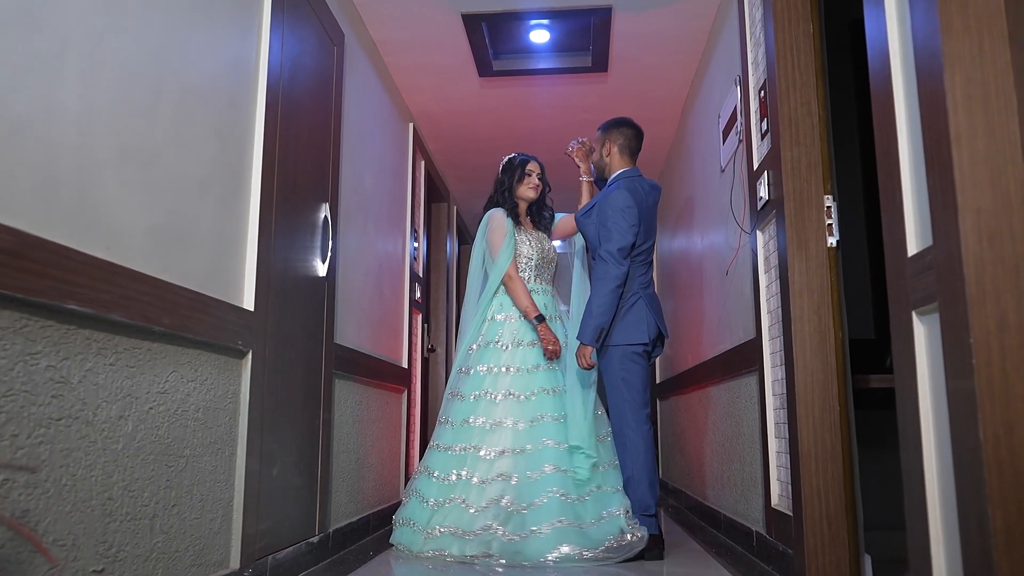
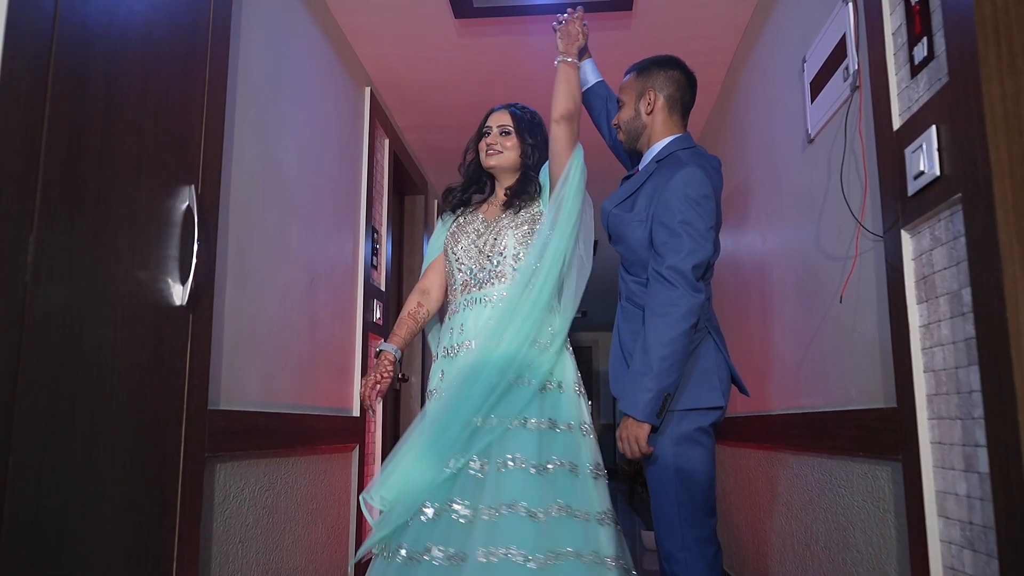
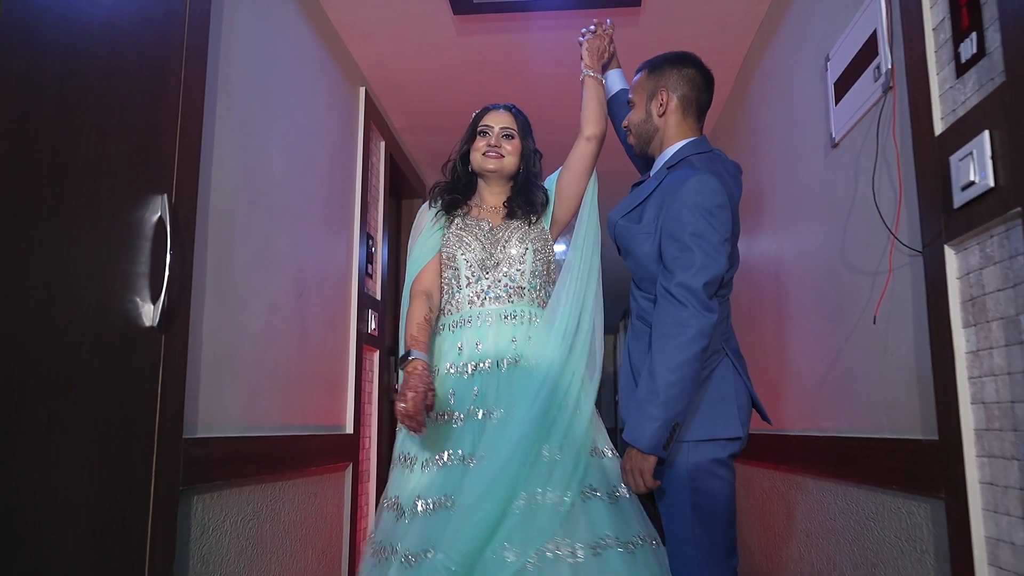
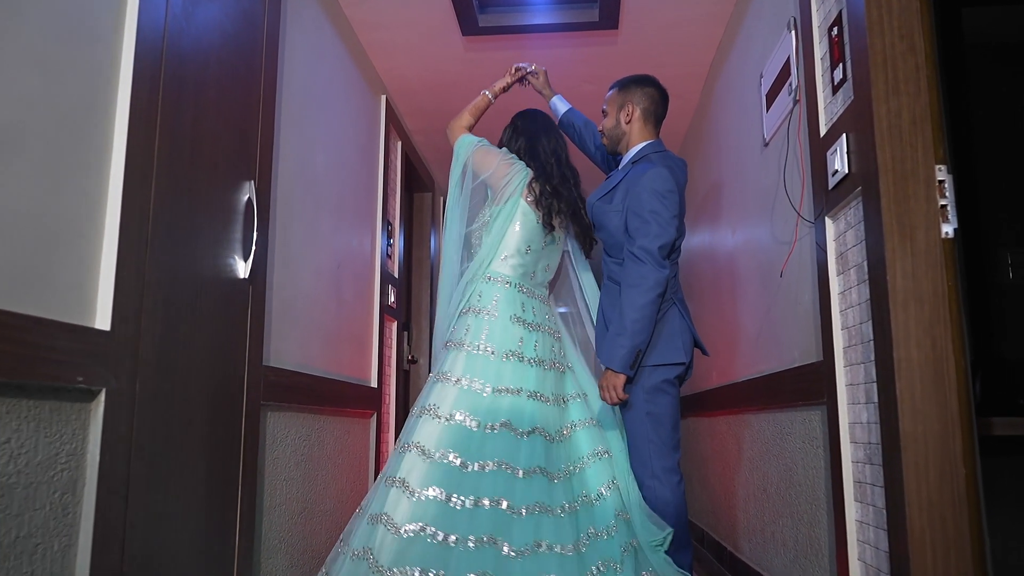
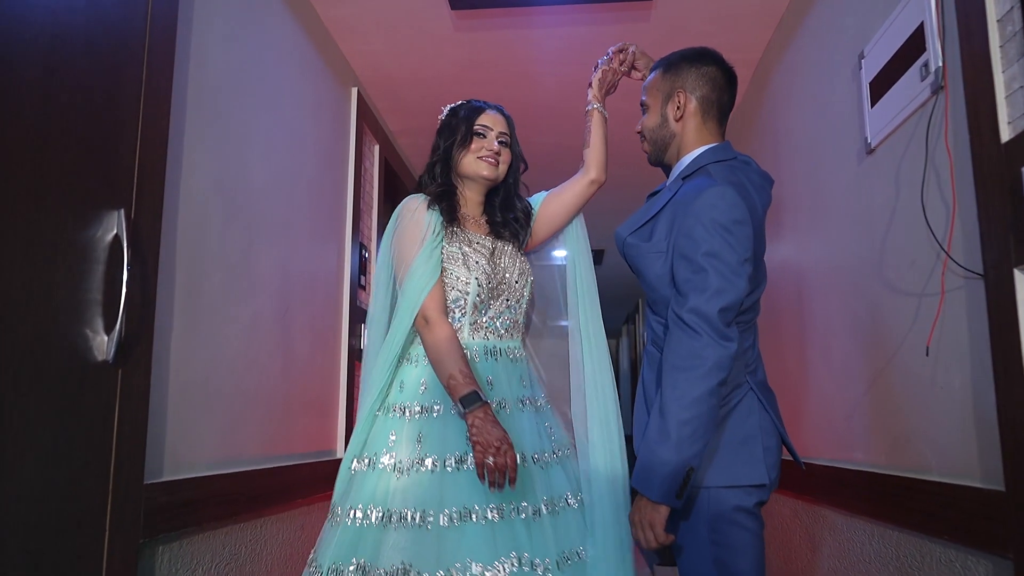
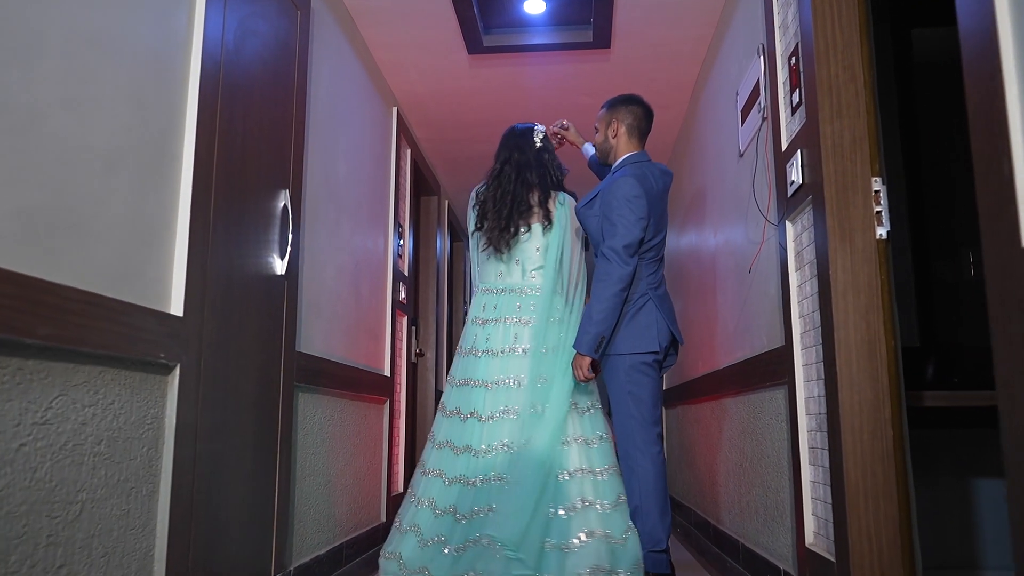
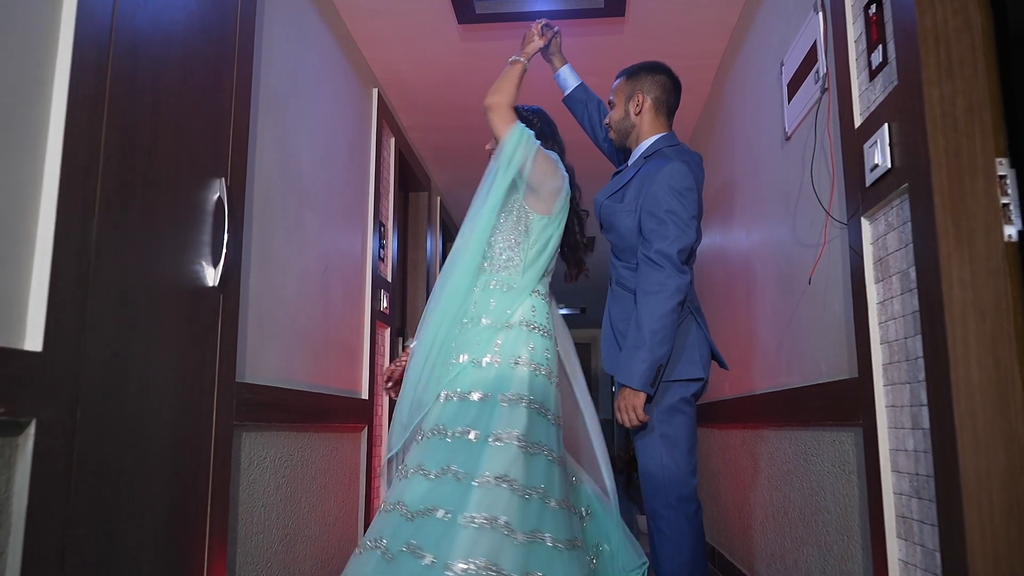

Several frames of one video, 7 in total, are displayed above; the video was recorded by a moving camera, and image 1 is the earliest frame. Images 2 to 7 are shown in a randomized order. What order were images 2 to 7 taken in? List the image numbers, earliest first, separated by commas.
6, 4, 7, 2, 3, 5
